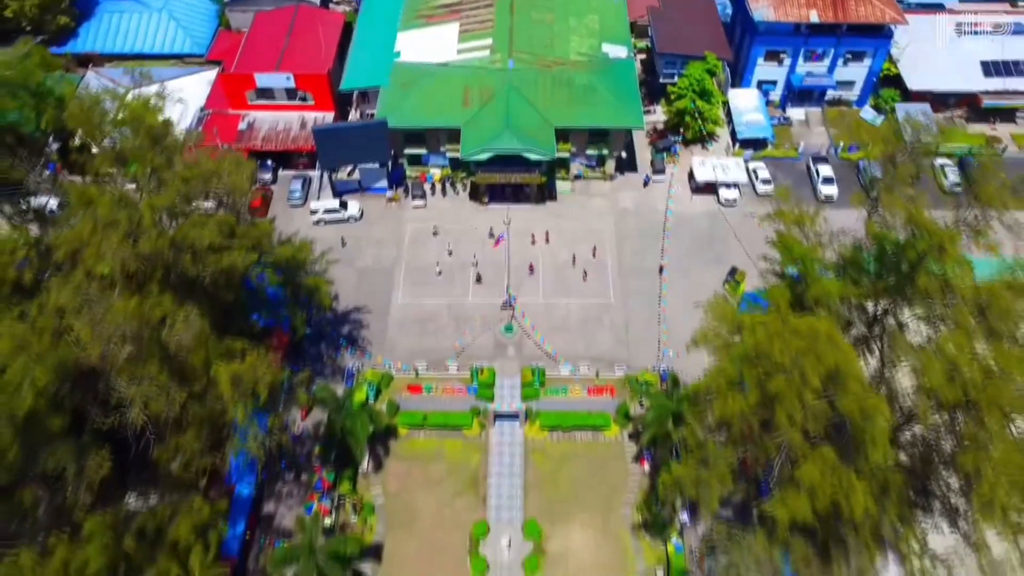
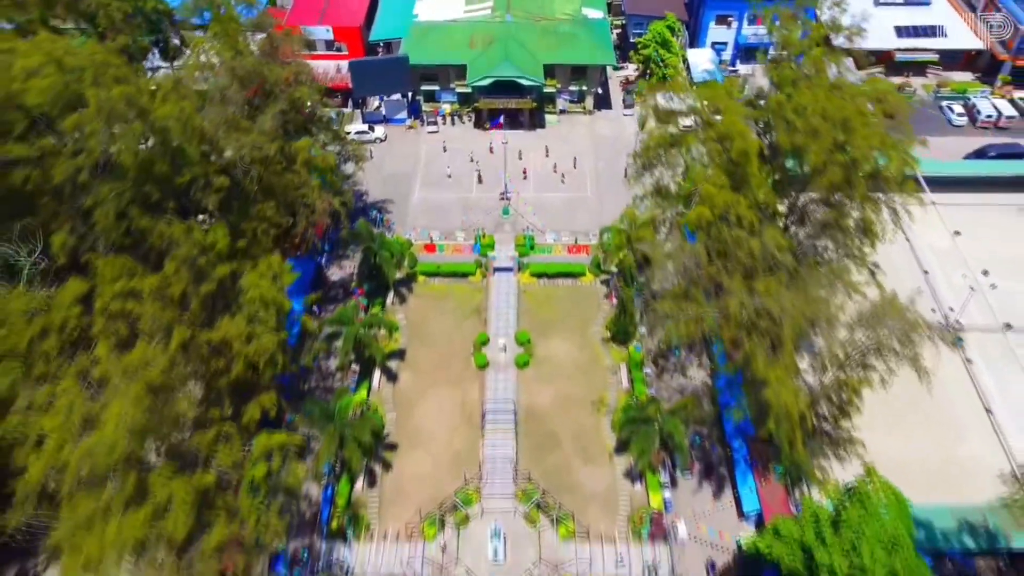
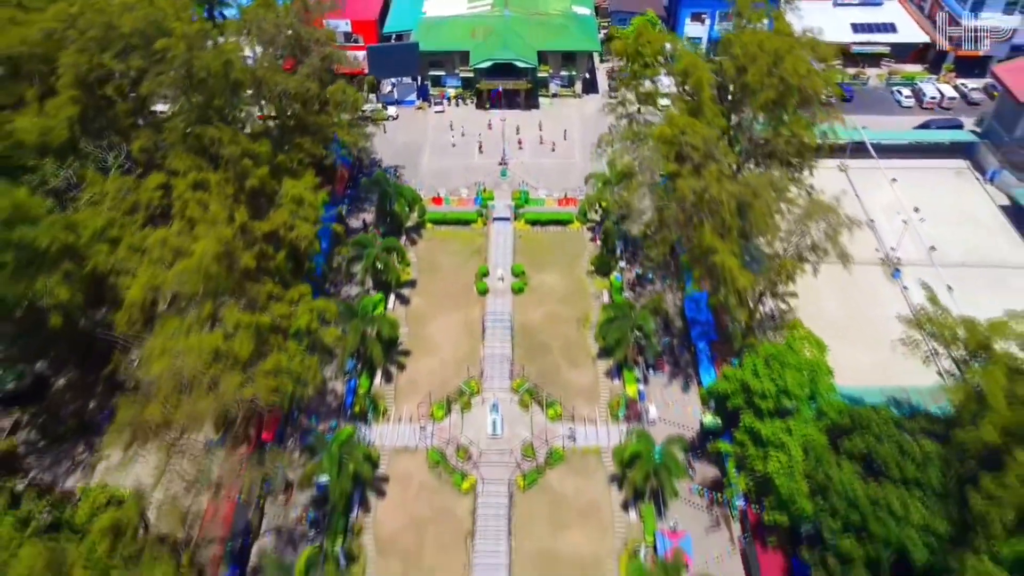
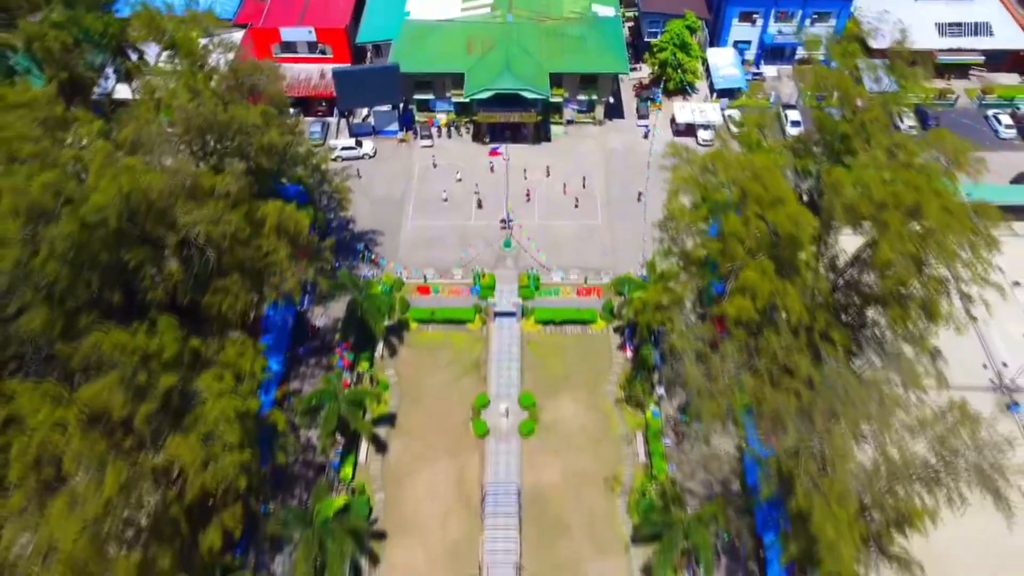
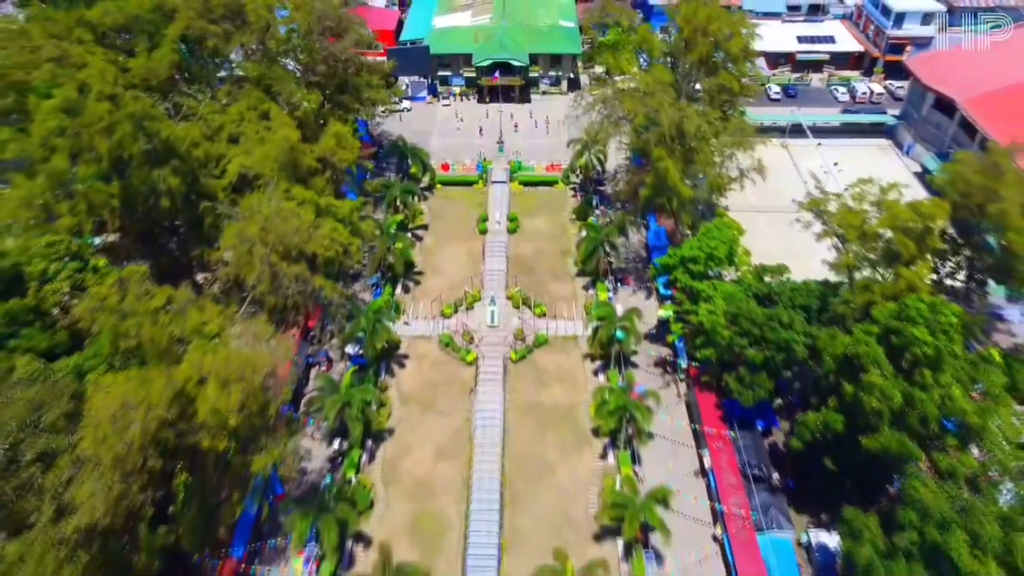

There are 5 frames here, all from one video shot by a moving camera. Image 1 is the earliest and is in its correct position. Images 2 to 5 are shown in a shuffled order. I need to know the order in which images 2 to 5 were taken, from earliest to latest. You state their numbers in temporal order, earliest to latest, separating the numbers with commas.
4, 2, 3, 5
